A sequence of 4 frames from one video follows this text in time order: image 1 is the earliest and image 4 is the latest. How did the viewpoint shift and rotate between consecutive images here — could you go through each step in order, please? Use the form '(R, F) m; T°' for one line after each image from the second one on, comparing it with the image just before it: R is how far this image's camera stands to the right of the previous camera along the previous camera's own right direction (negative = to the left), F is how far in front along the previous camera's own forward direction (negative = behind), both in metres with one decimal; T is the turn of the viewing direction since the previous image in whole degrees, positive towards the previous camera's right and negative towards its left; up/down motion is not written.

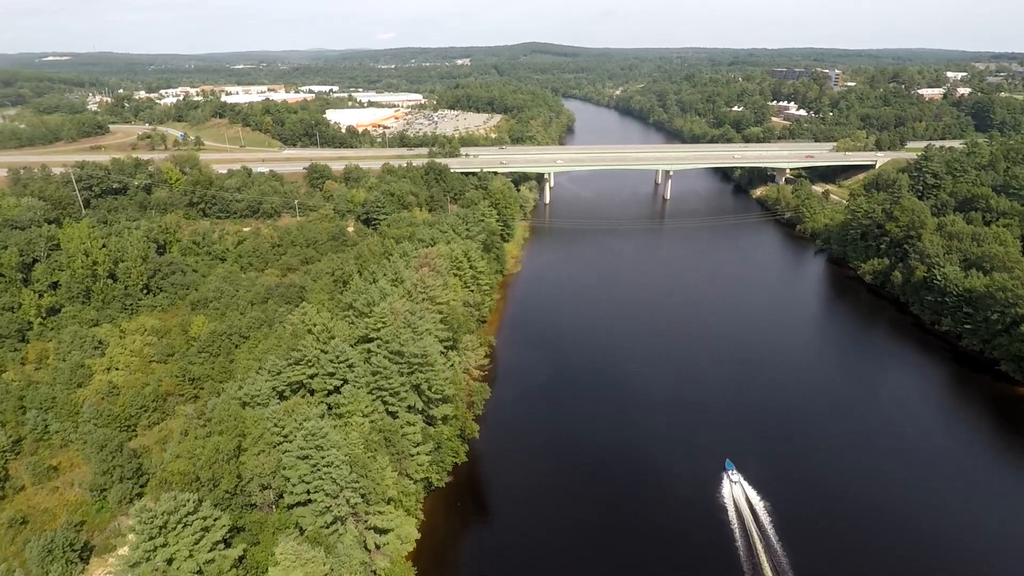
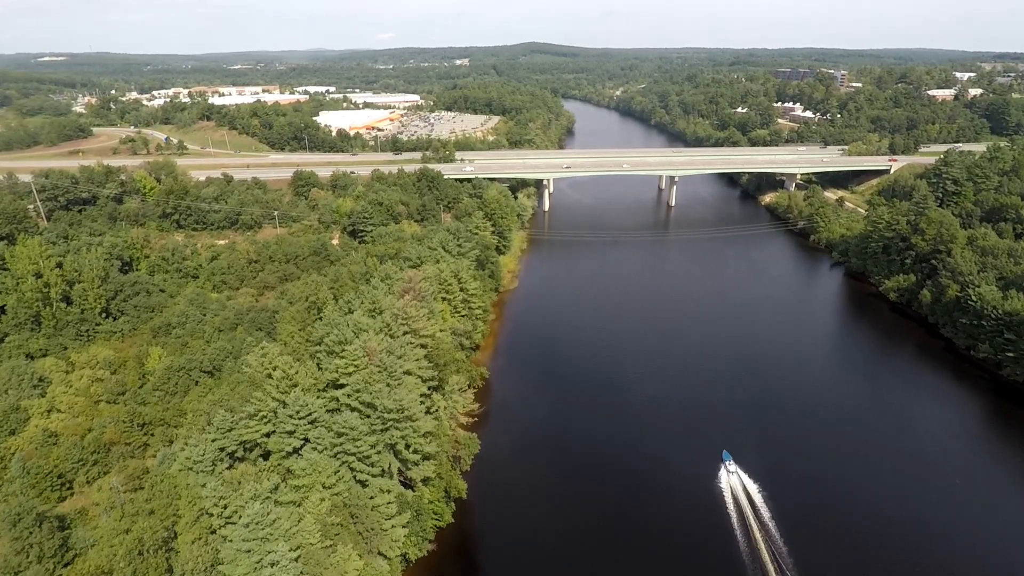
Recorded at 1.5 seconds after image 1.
(+0.3, +3.5) m; 0°
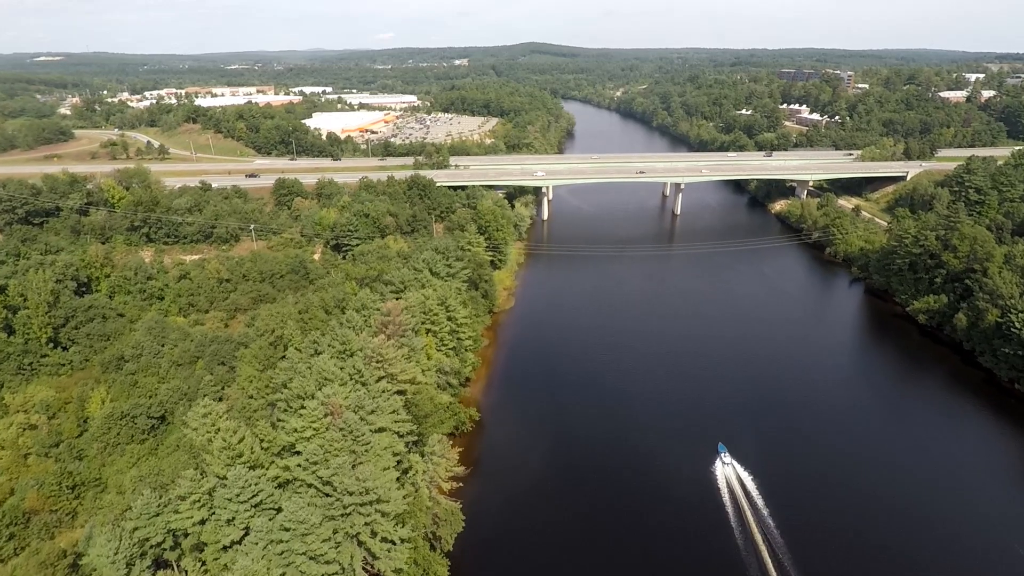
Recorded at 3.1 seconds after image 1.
(+0.3, +3.6) m; 0°
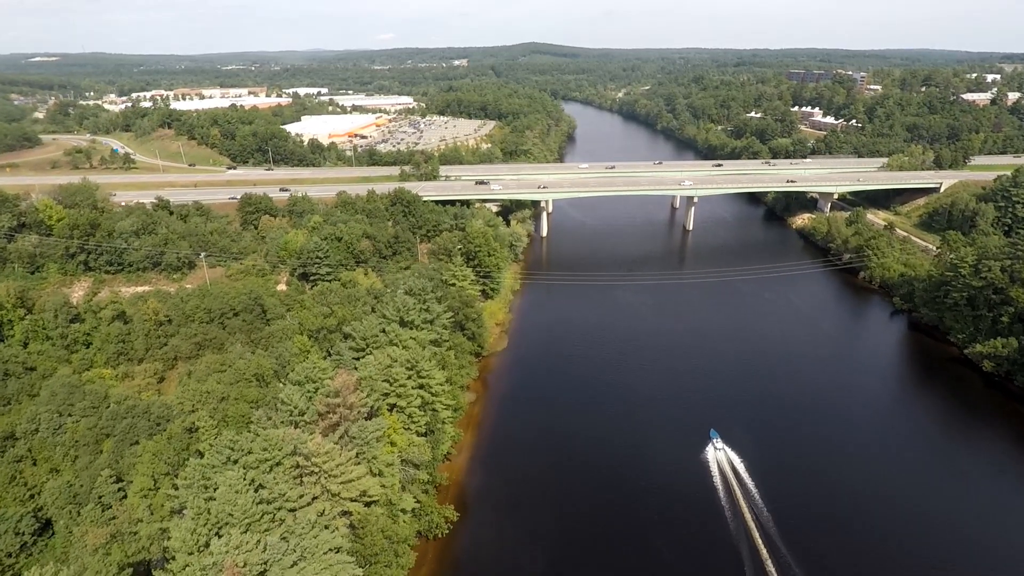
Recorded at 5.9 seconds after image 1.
(+0.5, +6.0) m; 0°
